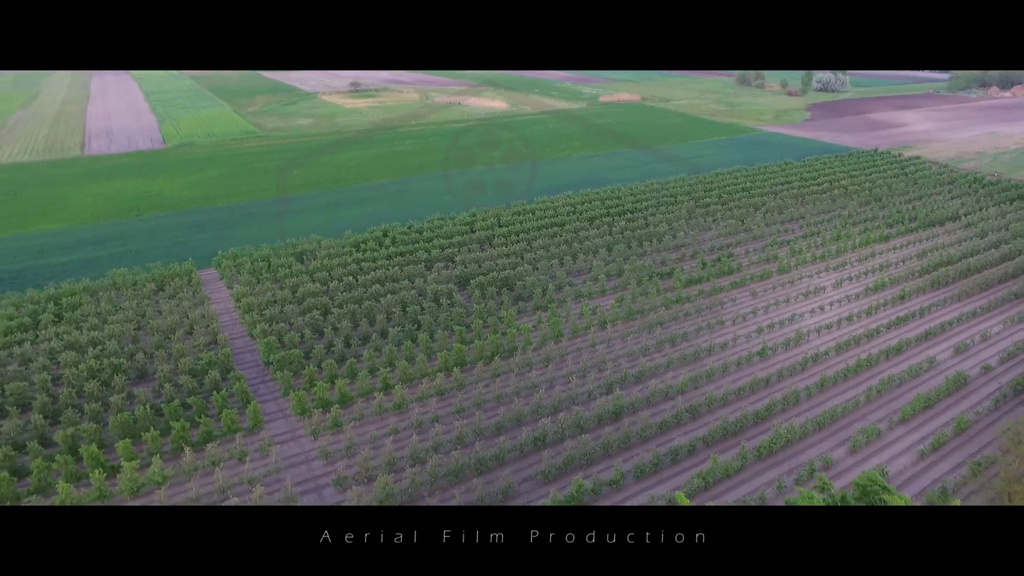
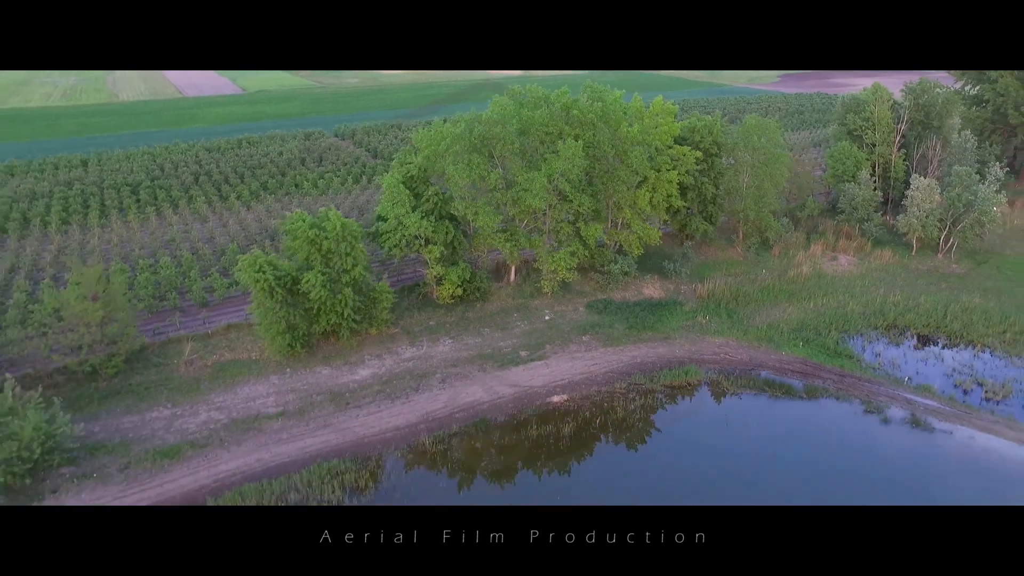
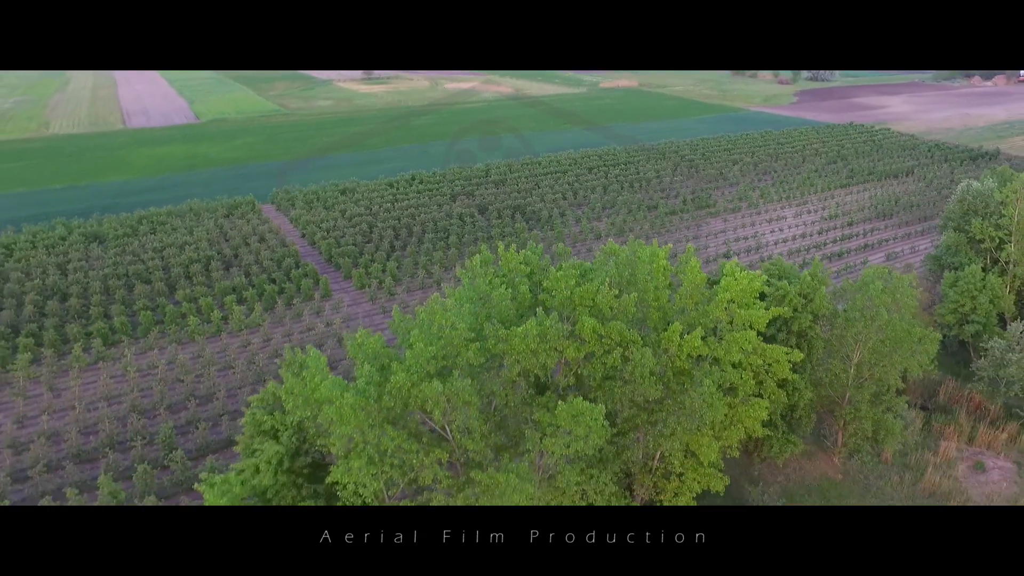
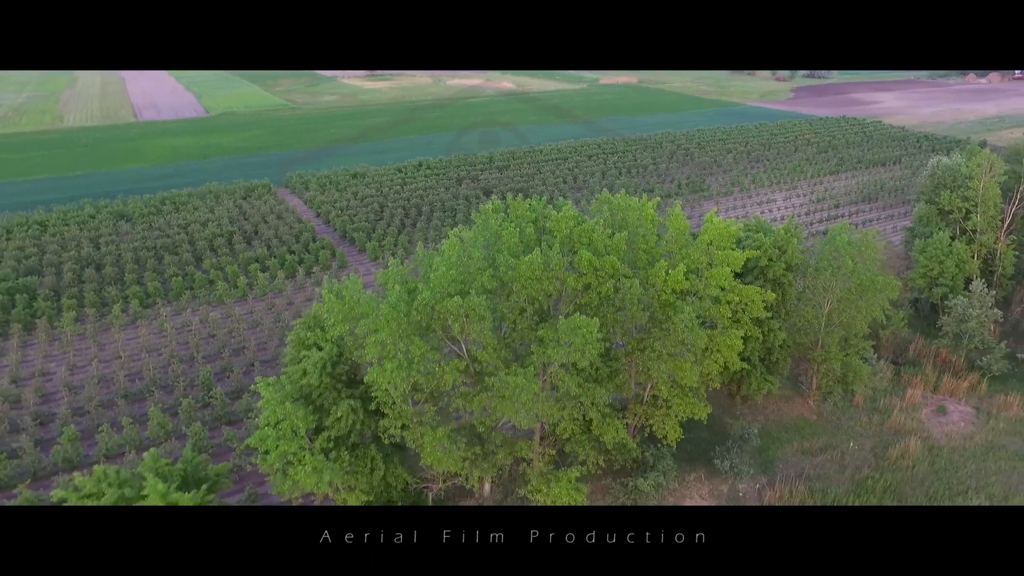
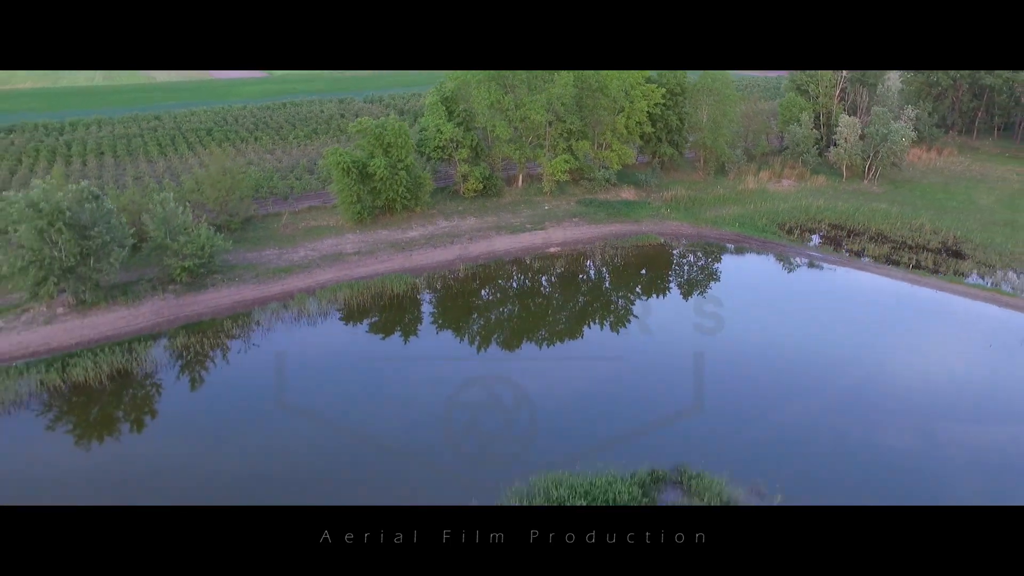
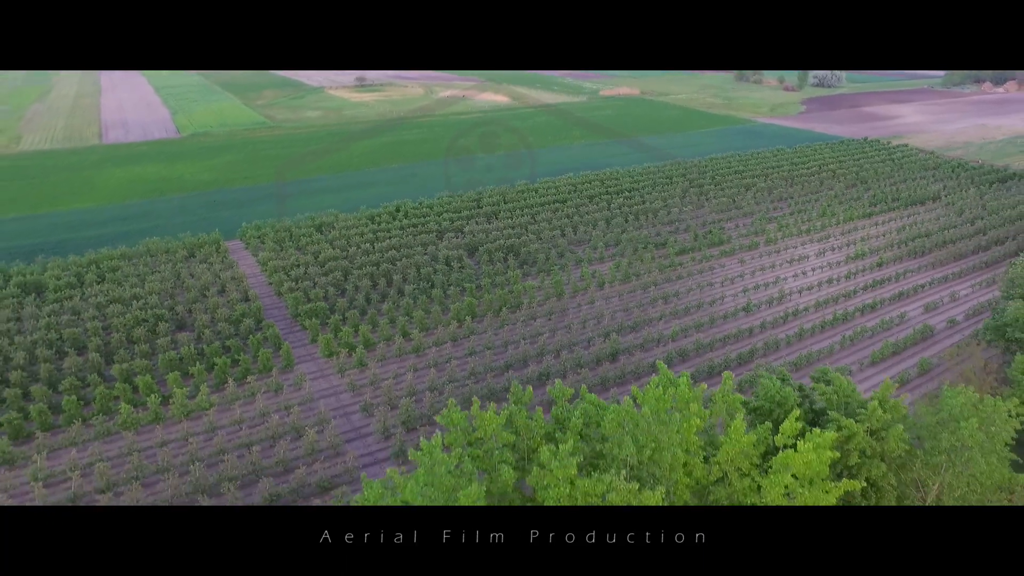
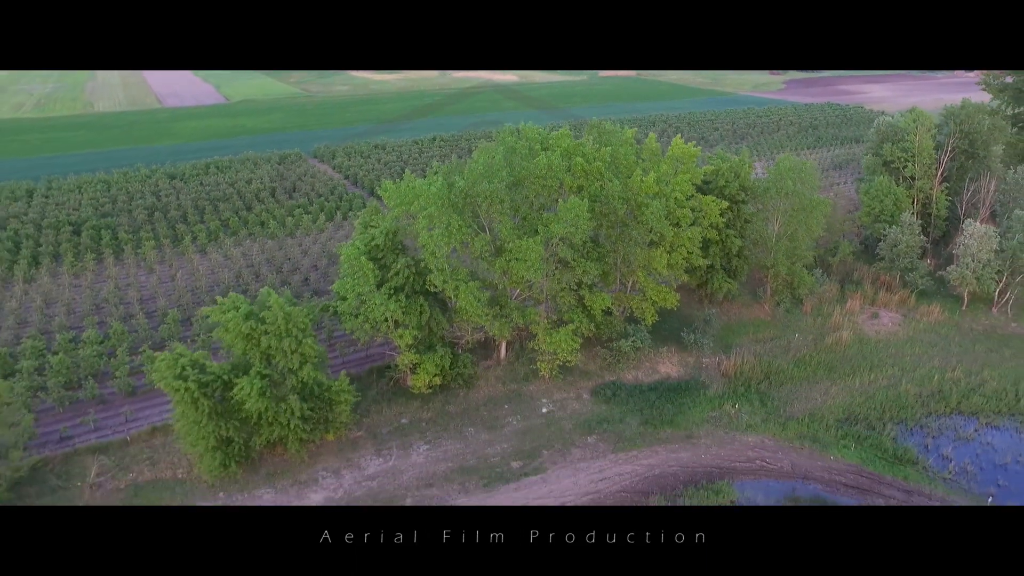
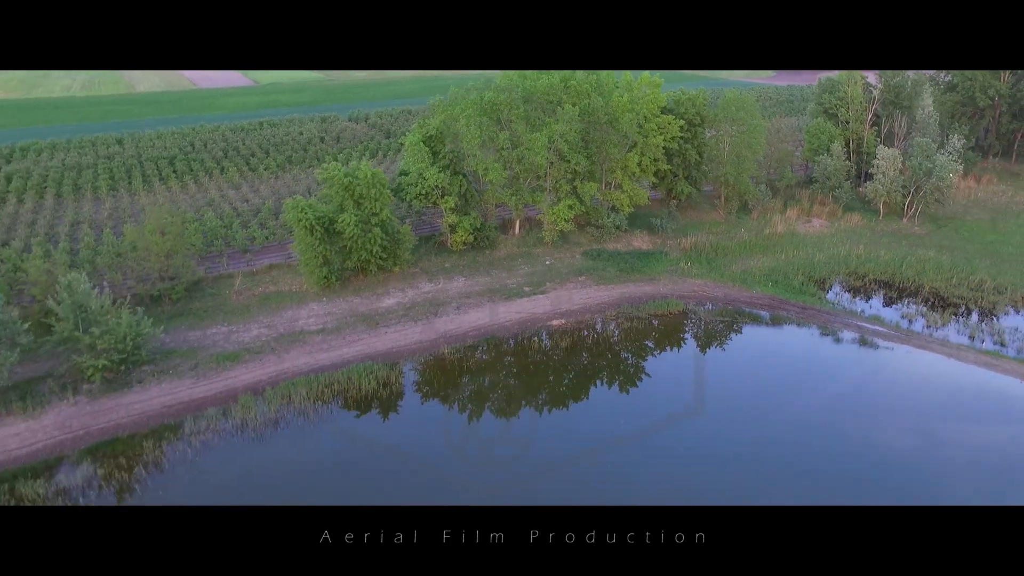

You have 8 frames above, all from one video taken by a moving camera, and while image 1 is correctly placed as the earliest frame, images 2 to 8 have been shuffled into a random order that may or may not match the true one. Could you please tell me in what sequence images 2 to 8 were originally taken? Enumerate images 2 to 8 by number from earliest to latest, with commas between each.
6, 3, 4, 7, 2, 8, 5
